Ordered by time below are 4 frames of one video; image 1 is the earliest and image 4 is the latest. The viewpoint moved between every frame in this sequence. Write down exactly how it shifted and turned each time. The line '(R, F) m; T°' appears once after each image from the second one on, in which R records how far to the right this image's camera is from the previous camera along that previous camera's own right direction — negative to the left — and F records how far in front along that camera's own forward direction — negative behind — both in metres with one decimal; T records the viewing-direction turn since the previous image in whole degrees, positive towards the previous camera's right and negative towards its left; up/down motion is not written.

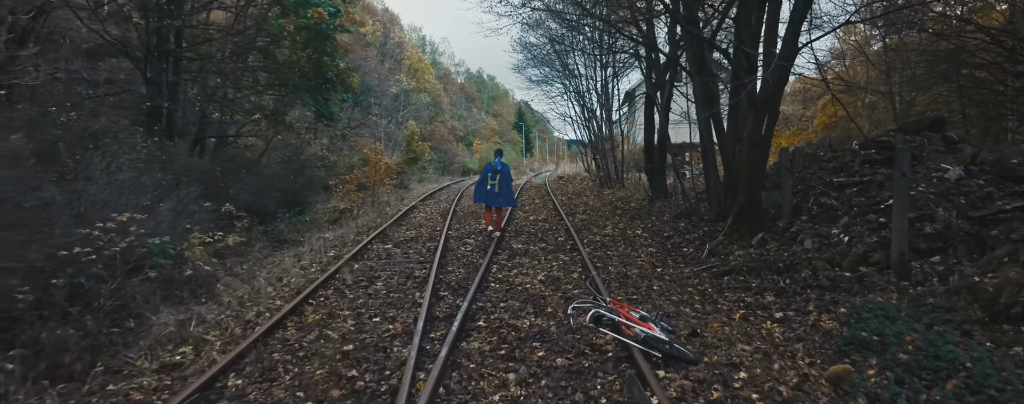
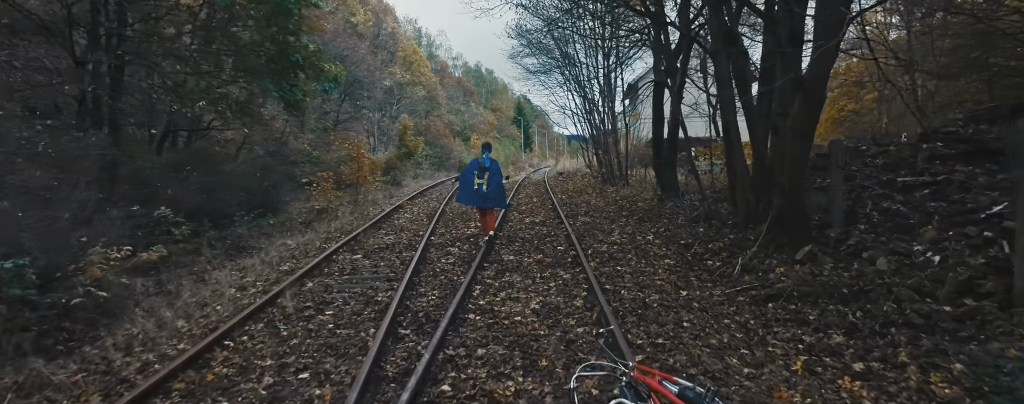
(+0.1, +1.4) m; 0°
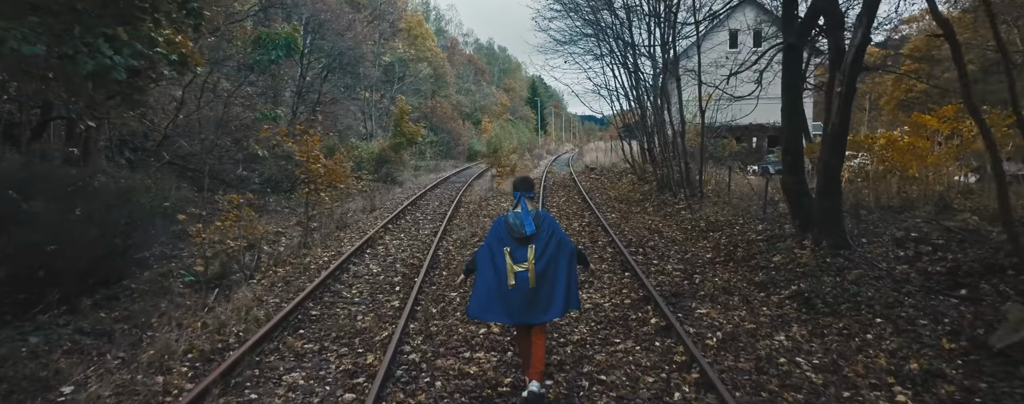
(-0.4, +5.5) m; -1°
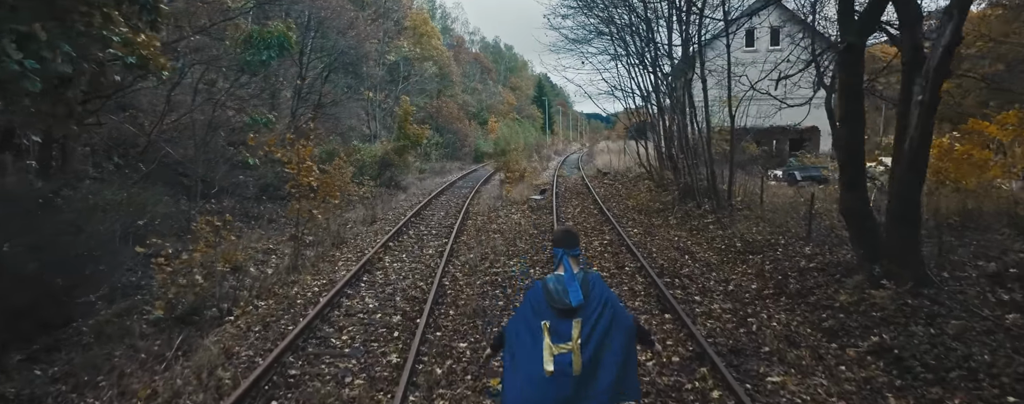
(-0.2, +1.1) m; -1°
